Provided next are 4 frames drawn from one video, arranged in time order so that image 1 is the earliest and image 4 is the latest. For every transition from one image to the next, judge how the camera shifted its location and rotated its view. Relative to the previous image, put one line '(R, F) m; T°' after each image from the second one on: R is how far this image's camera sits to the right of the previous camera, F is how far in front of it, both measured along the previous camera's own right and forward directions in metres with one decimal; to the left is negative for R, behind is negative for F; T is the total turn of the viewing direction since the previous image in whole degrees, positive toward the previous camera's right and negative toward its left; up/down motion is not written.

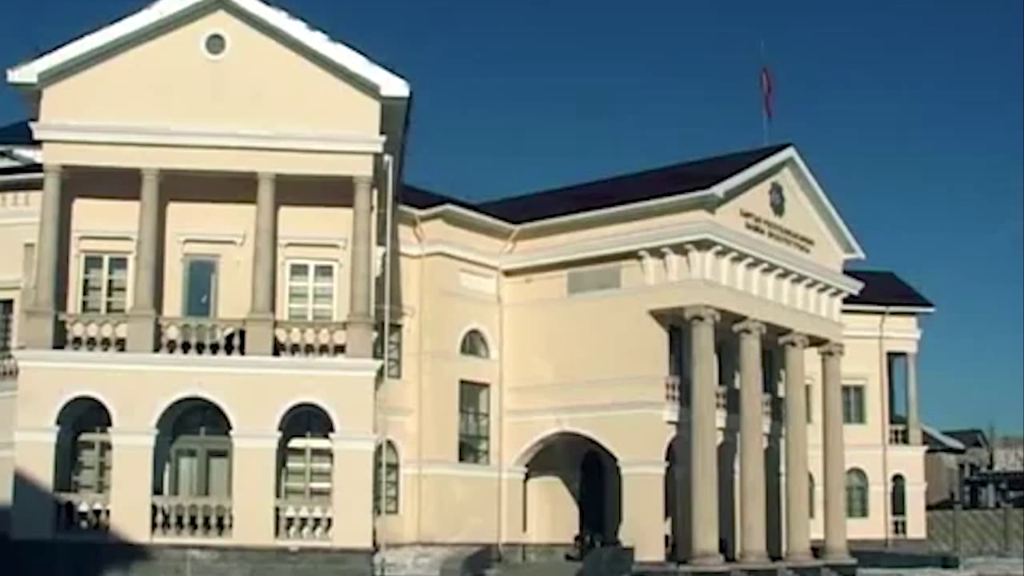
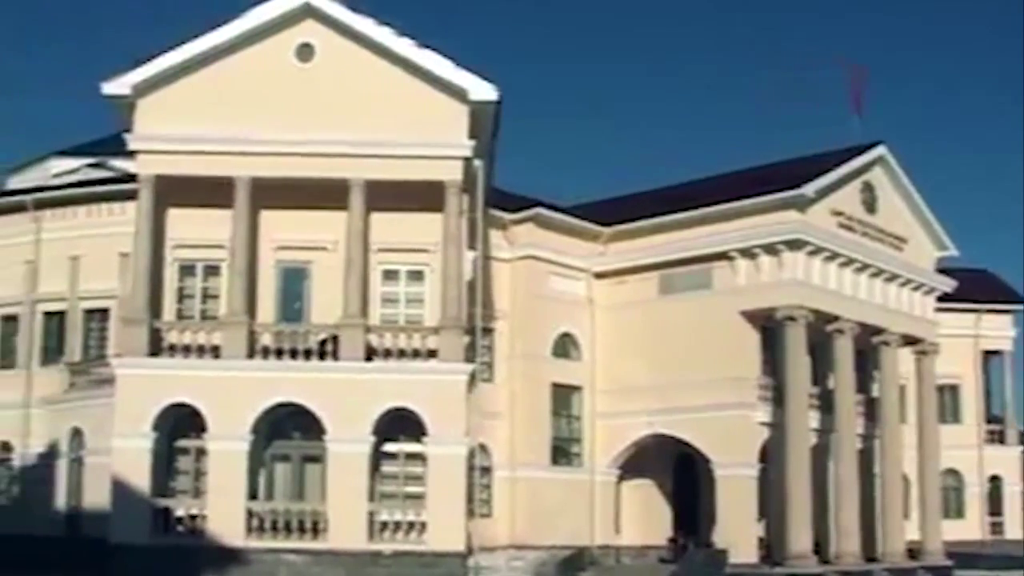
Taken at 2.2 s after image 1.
(+0.6, 0.0) m; -4°
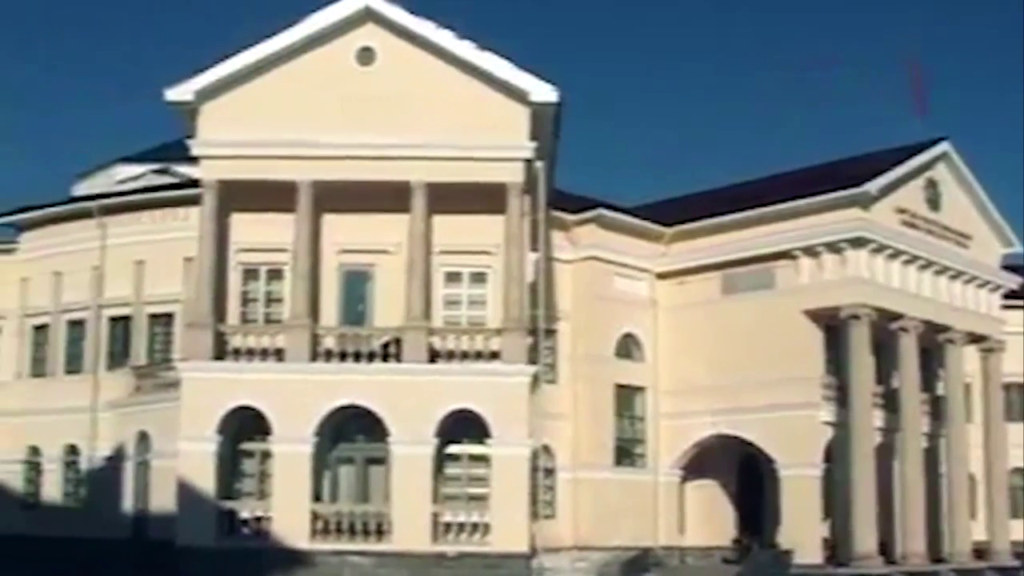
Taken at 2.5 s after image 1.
(+0.6, 0.0) m; -3°
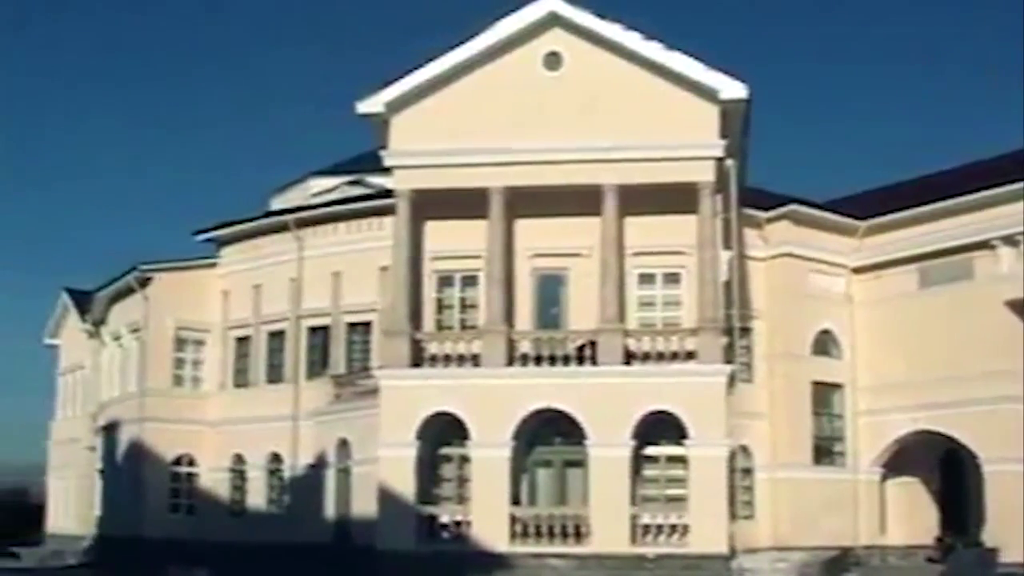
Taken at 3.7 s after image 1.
(+1.8, +0.1) m; -8°
